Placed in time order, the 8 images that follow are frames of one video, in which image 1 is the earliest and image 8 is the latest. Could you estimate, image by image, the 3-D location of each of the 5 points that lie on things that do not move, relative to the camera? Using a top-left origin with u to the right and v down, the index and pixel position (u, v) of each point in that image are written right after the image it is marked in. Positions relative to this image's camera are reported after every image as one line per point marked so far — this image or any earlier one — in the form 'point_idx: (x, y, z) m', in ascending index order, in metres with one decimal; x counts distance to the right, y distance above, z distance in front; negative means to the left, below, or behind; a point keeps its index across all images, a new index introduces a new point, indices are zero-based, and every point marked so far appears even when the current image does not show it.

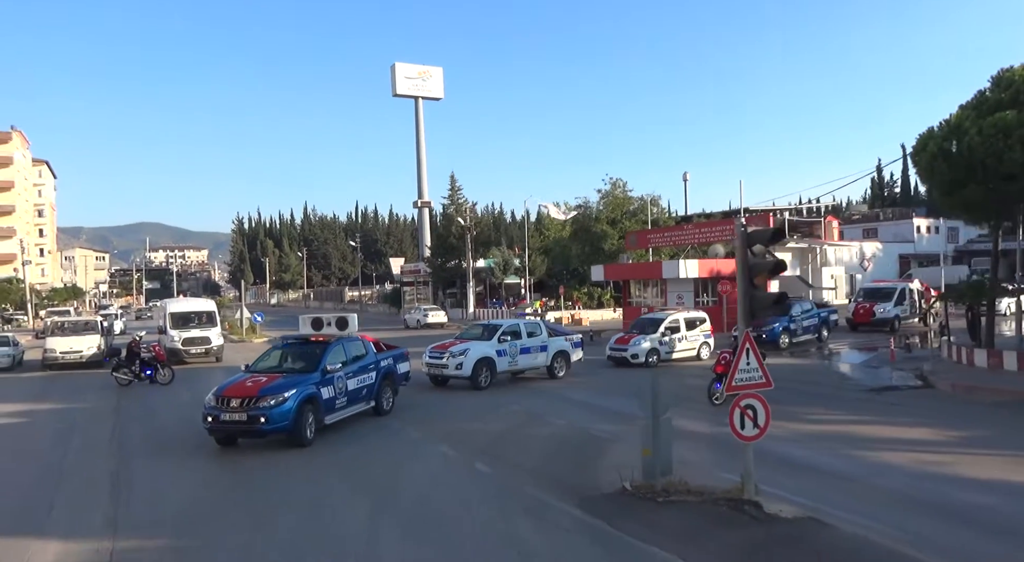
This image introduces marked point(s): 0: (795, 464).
0: (+3.7, -2.4, +9.9) m
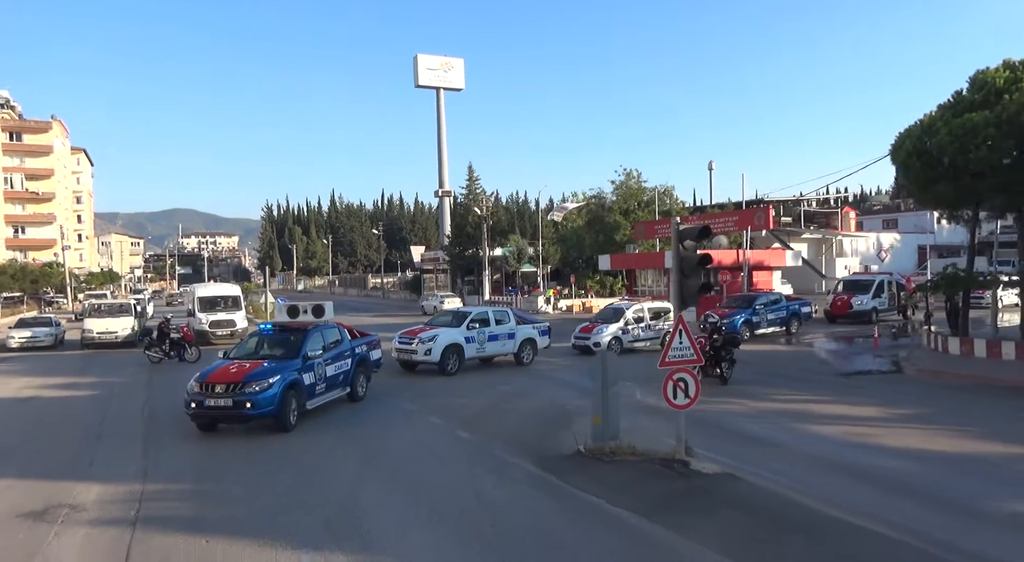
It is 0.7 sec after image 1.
0: (+3.3, -2.3, +11.2) m
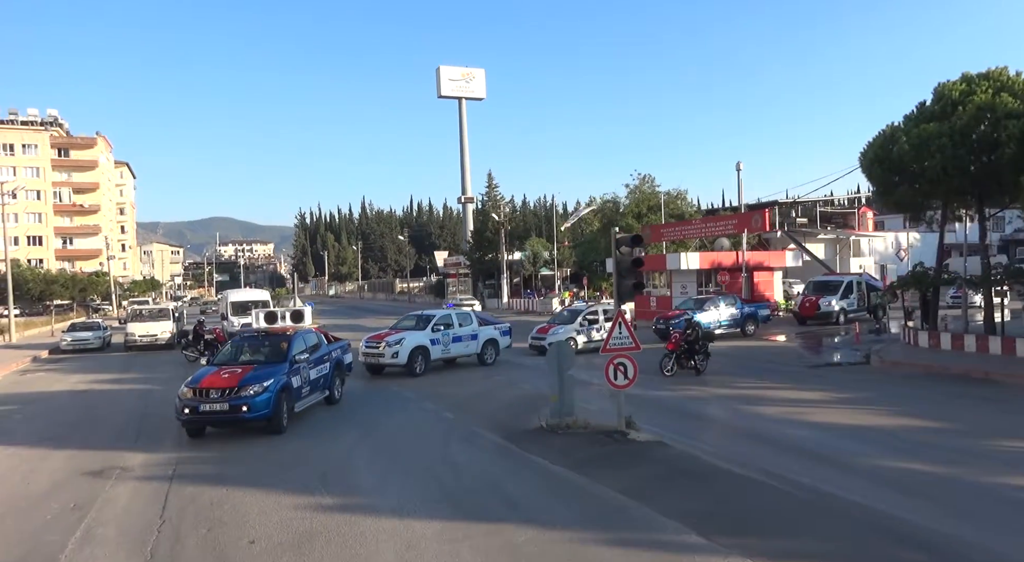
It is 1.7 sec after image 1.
0: (+2.9, -2.2, +12.8) m
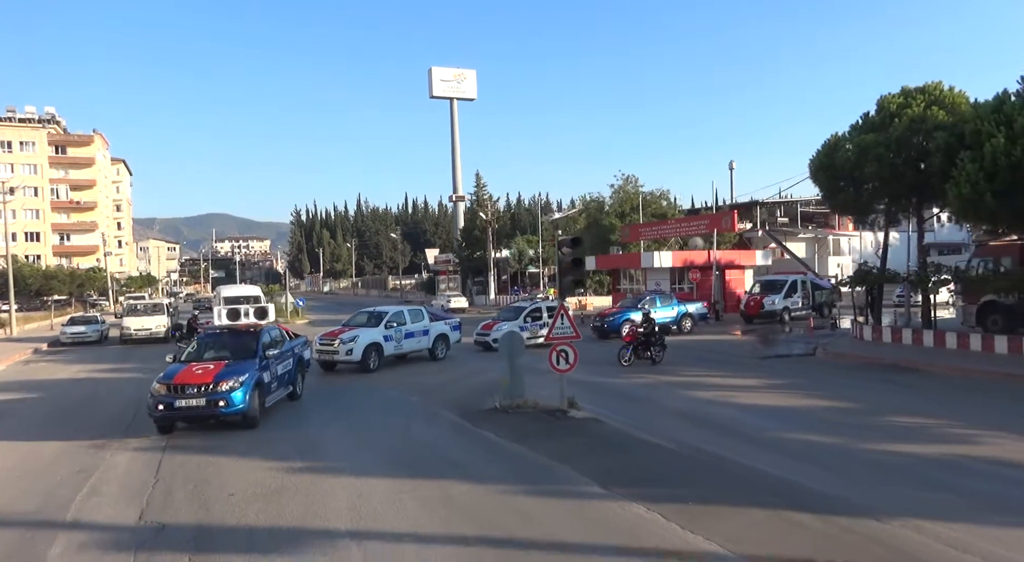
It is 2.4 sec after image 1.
0: (+2.2, -2.2, +14.3) m
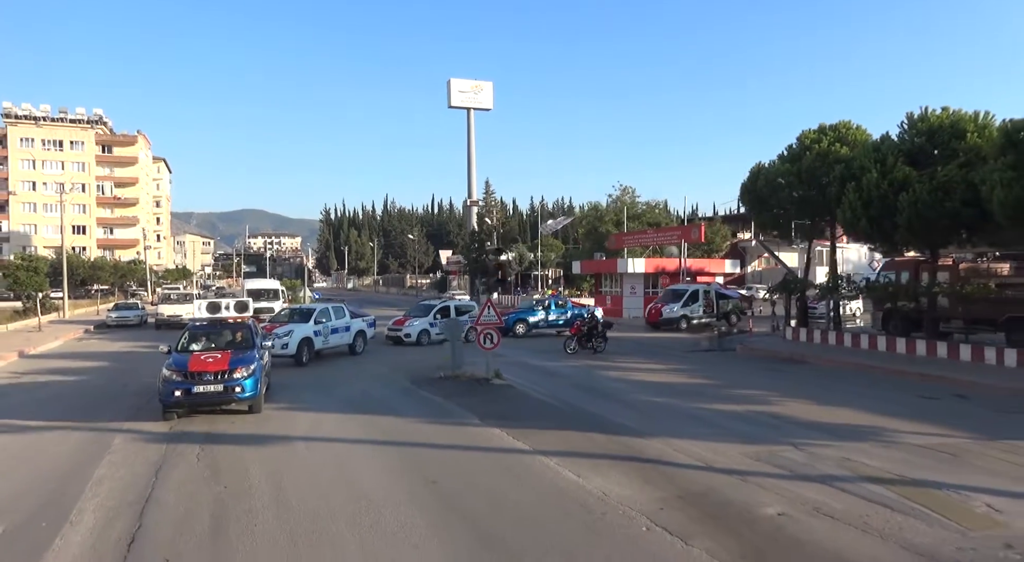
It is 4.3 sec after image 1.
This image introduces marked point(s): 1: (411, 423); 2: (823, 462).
0: (+0.9, -2.2, +18.1) m
1: (-1.6, -2.3, +12.1) m
2: (+3.9, -2.3, +9.3) m
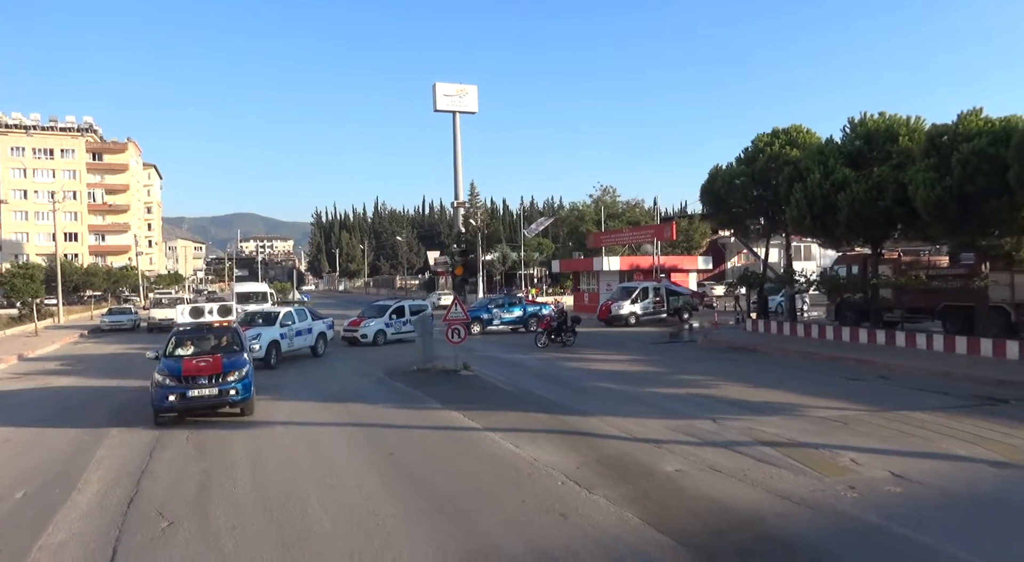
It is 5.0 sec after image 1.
0: (+0.1, -2.2, +19.5) m
1: (-2.4, -2.3, +13.5) m
2: (+3.1, -2.2, +10.8) m
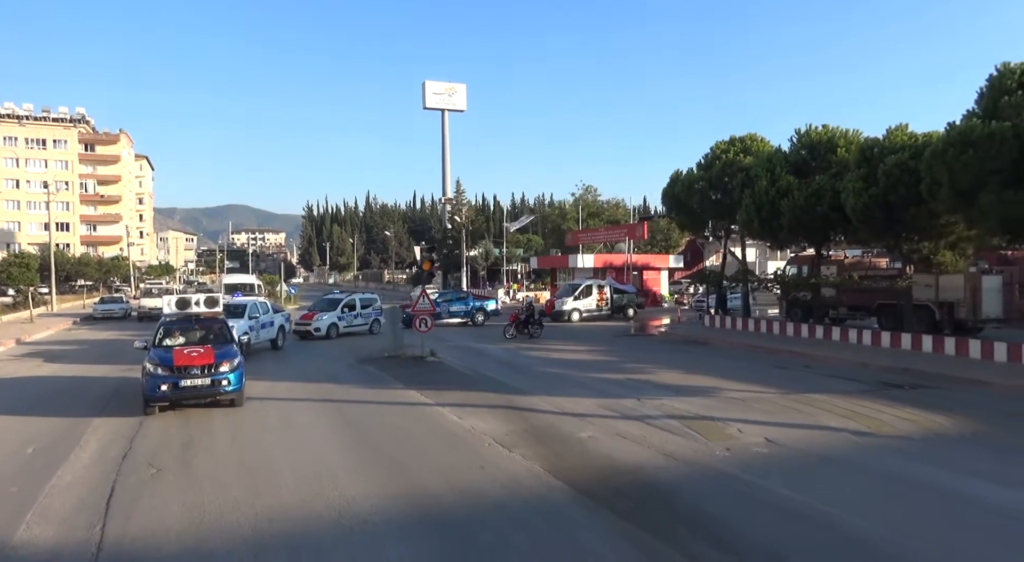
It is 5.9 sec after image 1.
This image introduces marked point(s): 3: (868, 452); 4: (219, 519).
0: (-0.9, -2.0, +21.1) m
1: (-3.3, -2.2, +15.1) m
2: (+2.2, -2.1, +12.4) m
3: (+4.7, -2.3, +10.0) m
4: (-2.9, -2.4, +7.4) m
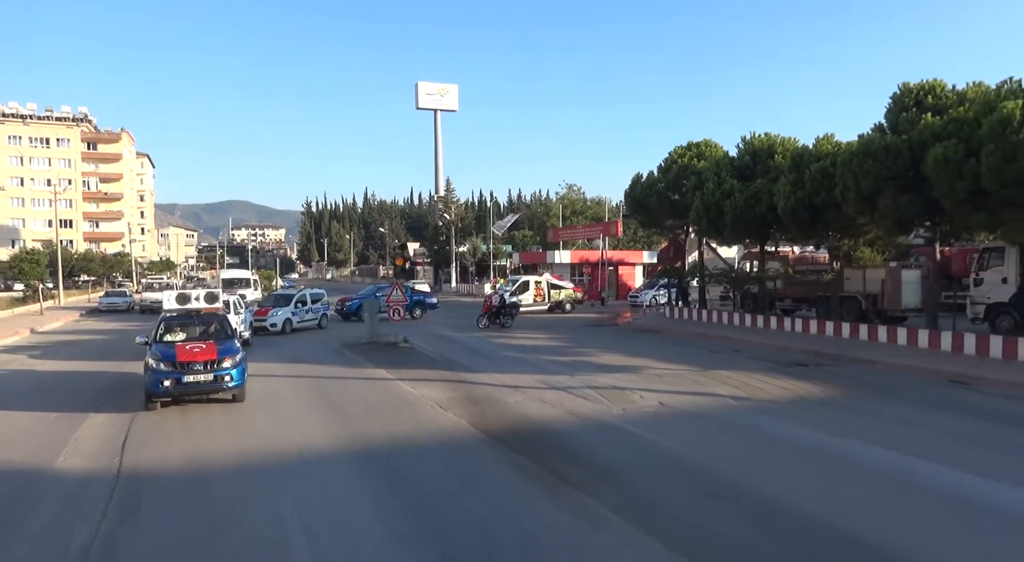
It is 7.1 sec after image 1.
0: (-1.9, -1.8, +23.4) m
1: (-4.3, -2.0, +17.4) m
2: (+1.2, -2.0, +14.7) m
3: (+3.7, -2.1, +12.2) m
4: (-3.9, -2.3, +9.7) m
